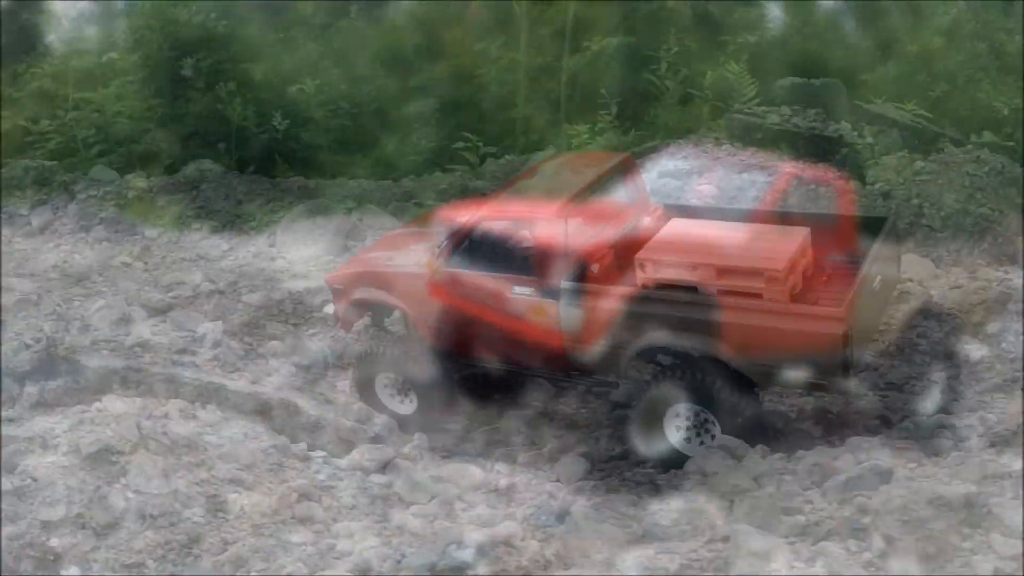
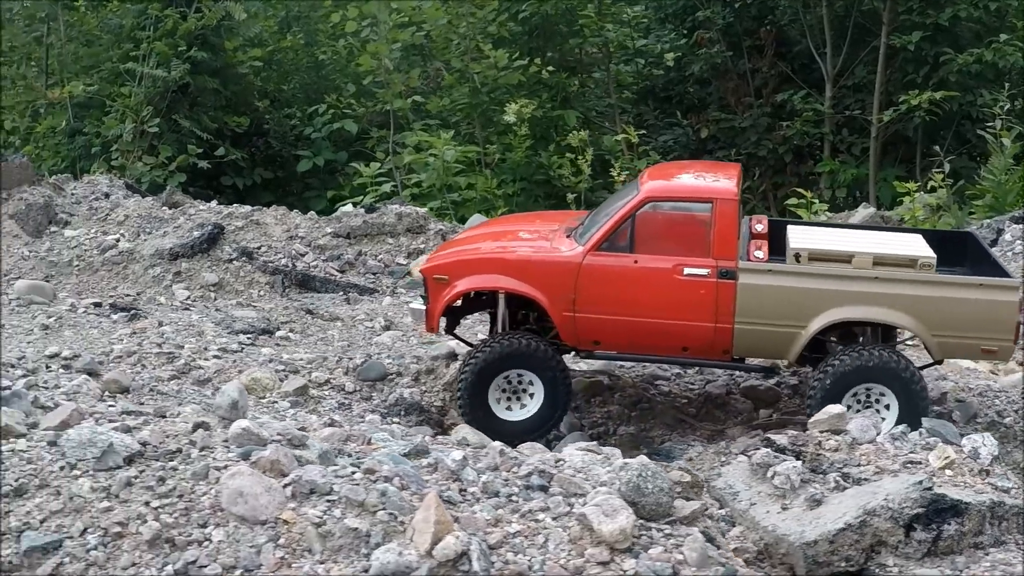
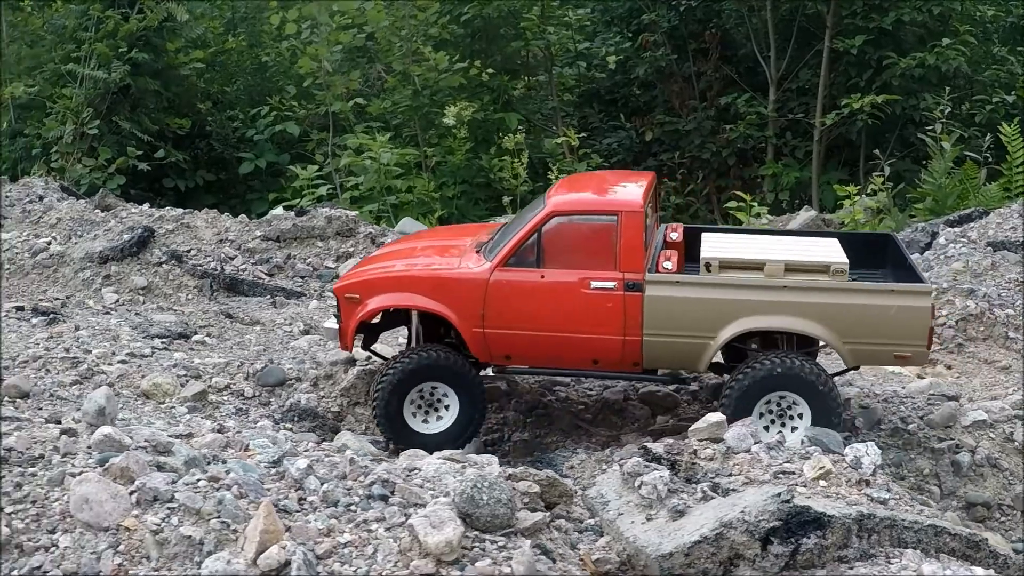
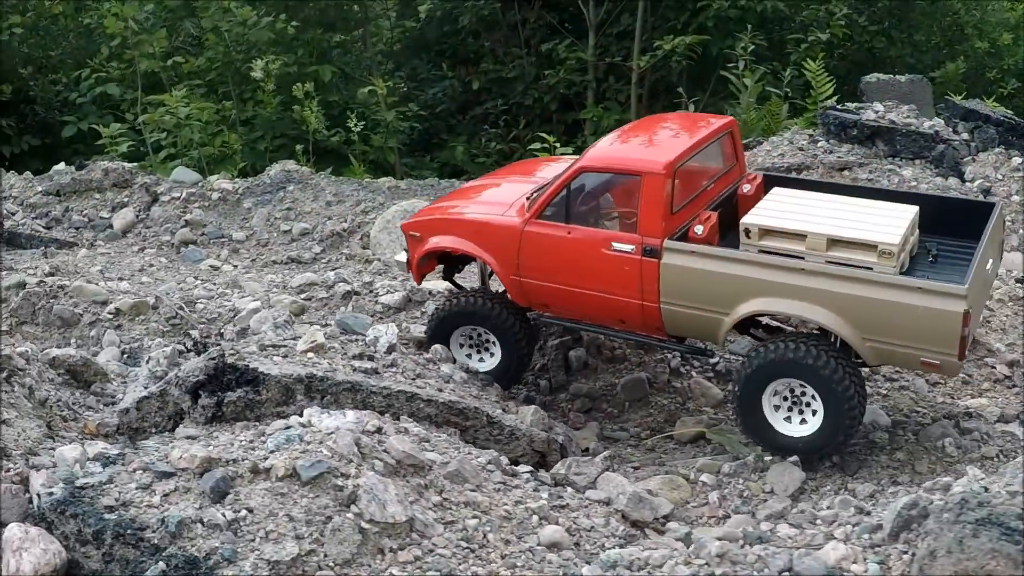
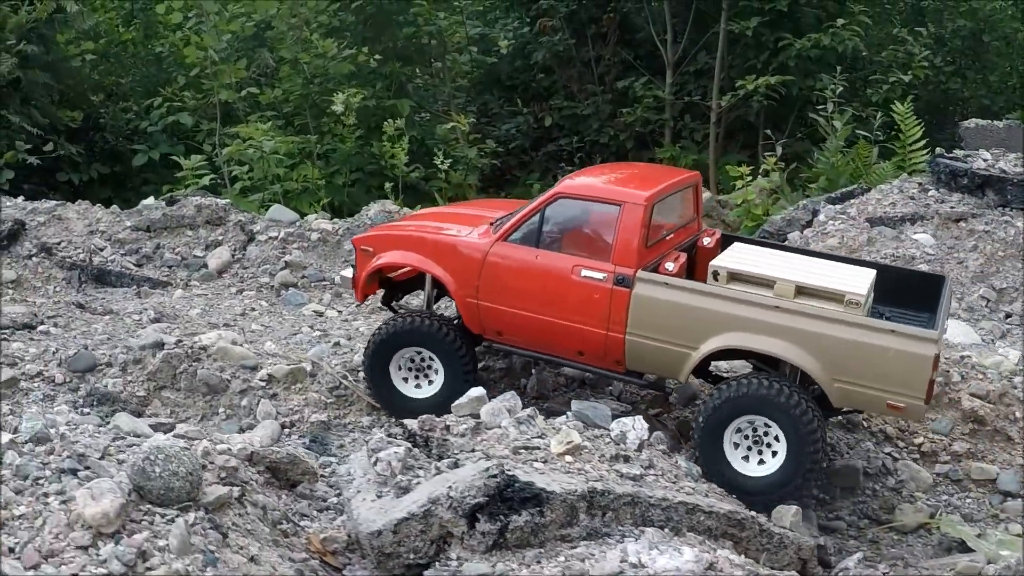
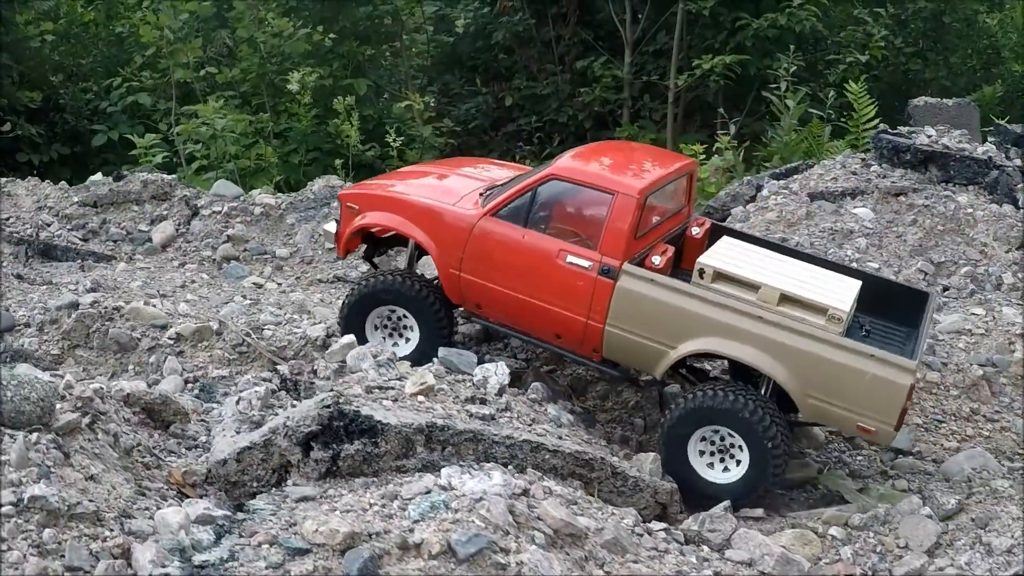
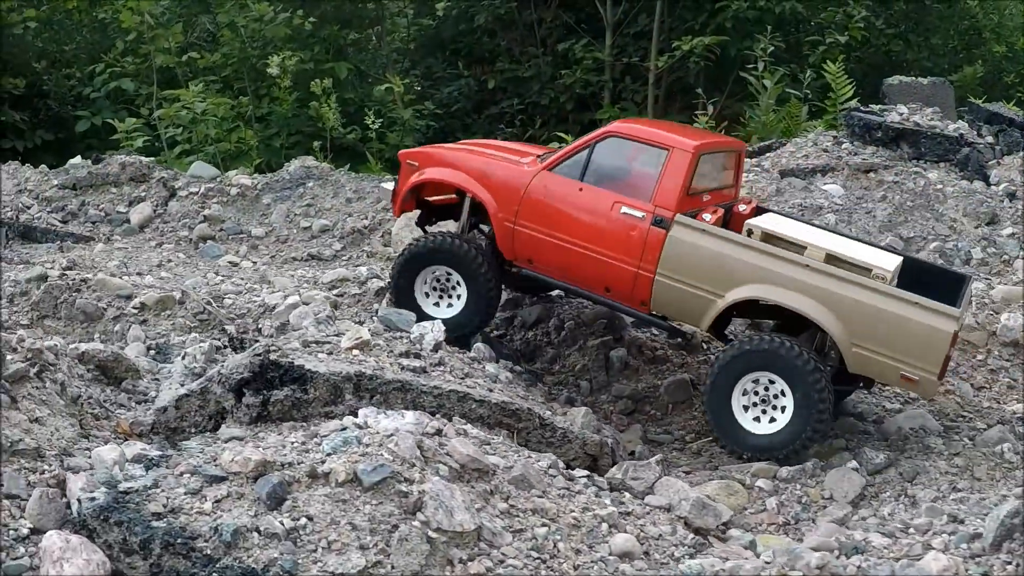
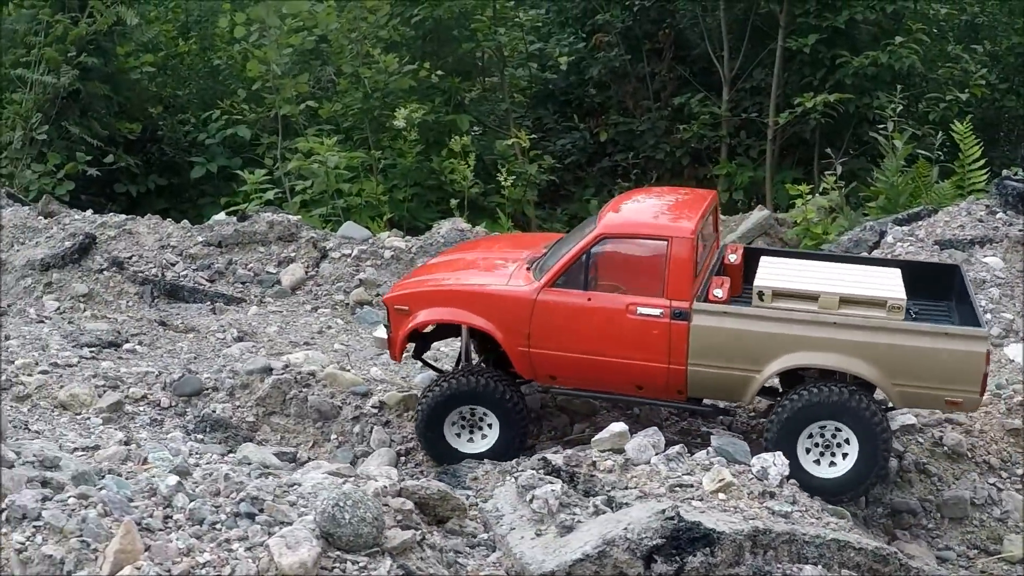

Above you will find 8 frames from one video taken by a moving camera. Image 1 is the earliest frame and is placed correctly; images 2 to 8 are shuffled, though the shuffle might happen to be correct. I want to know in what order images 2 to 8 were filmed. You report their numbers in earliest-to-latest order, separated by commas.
4, 7, 6, 5, 8, 3, 2
